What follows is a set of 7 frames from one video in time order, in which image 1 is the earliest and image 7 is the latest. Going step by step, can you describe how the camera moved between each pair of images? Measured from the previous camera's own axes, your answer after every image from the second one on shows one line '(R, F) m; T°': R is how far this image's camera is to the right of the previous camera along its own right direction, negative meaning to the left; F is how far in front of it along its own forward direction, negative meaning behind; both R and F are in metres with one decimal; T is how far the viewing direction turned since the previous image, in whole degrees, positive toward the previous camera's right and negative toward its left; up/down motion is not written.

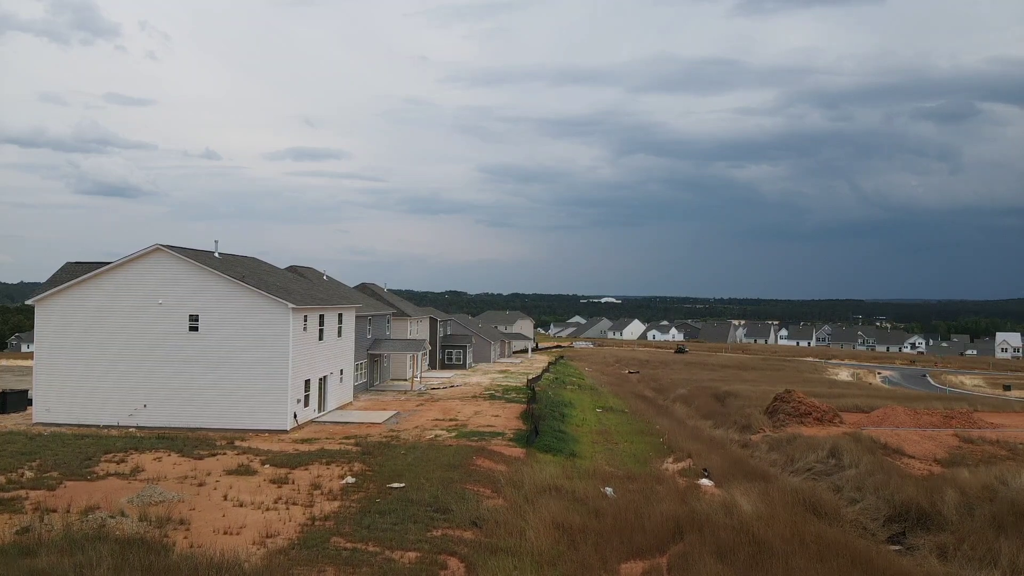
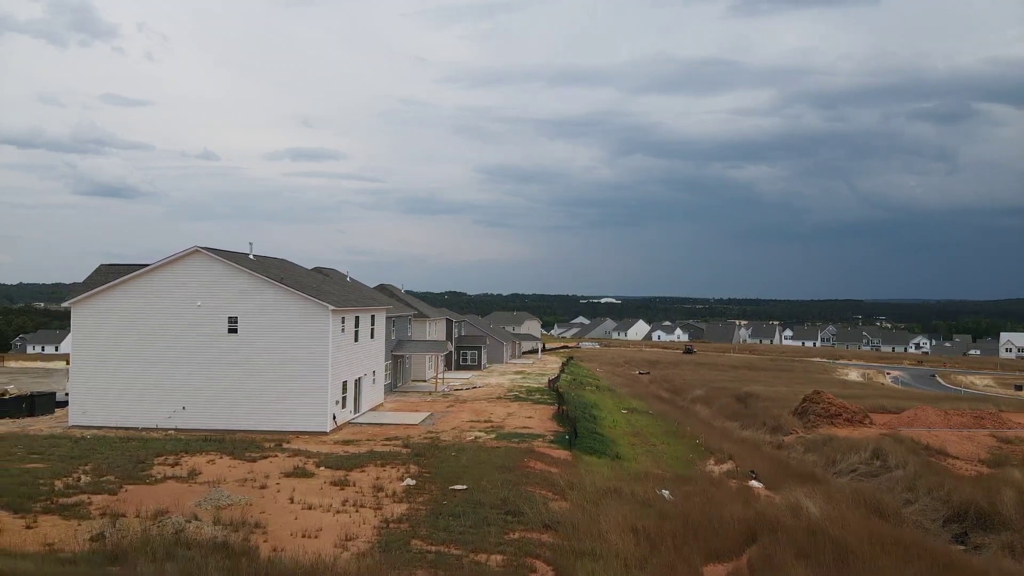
(-1.3, 0.0) m; 0°
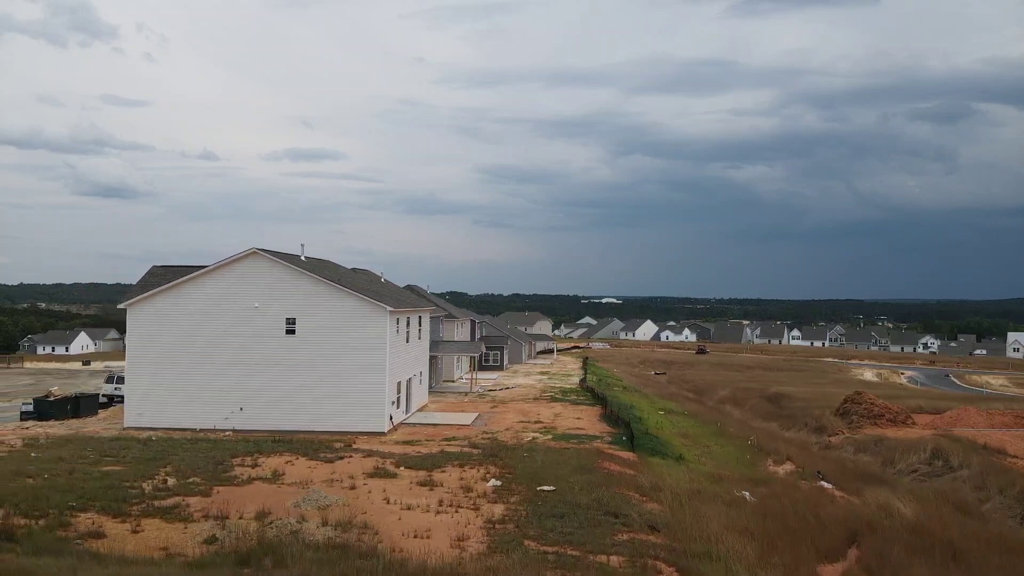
(-1.8, -0.1) m; 0°
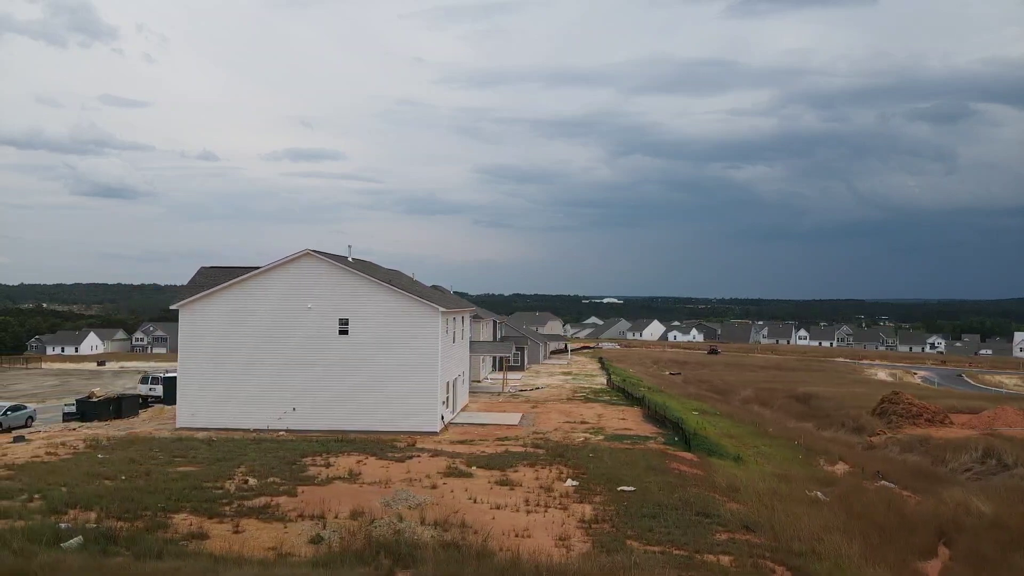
(-1.7, -0.1) m; 0°
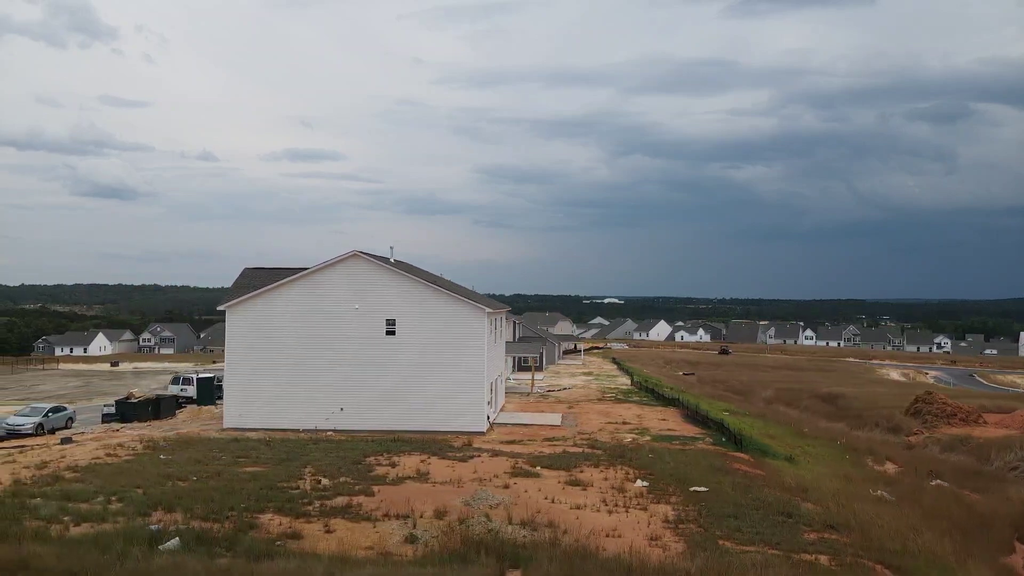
(-1.5, -0.1) m; 0°
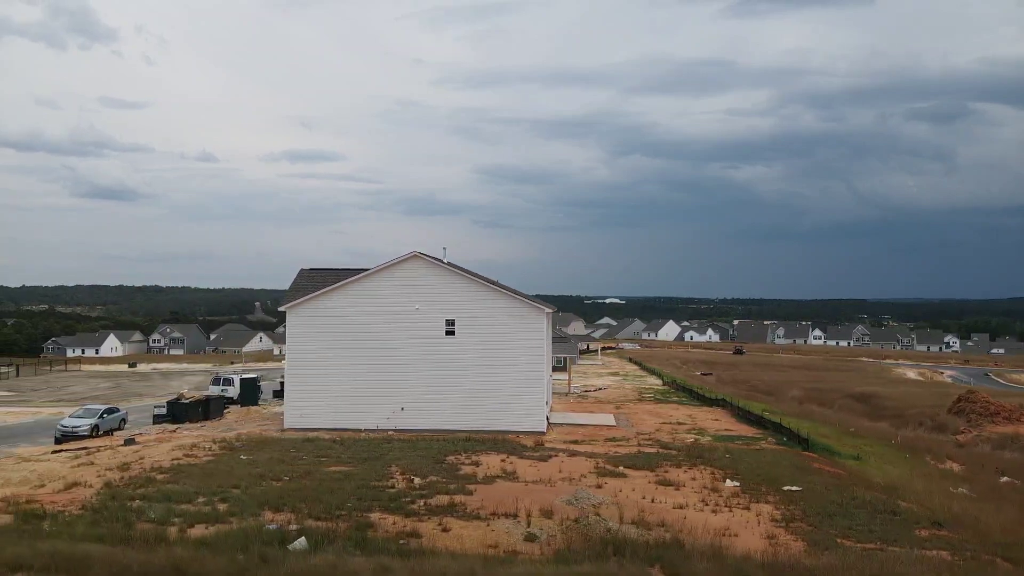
(-1.9, -0.1) m; 0°
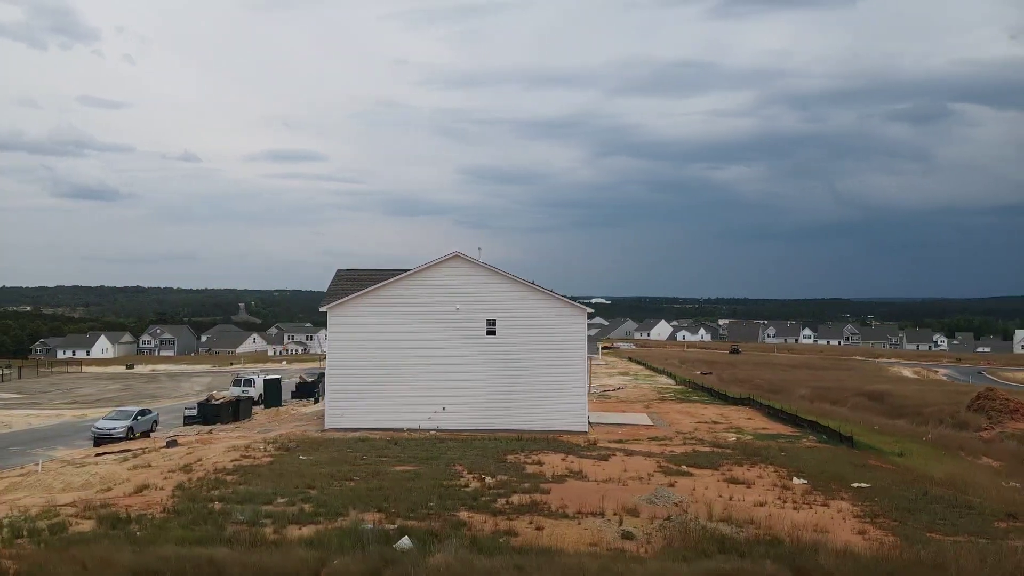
(-1.9, -0.1) m; +1°
